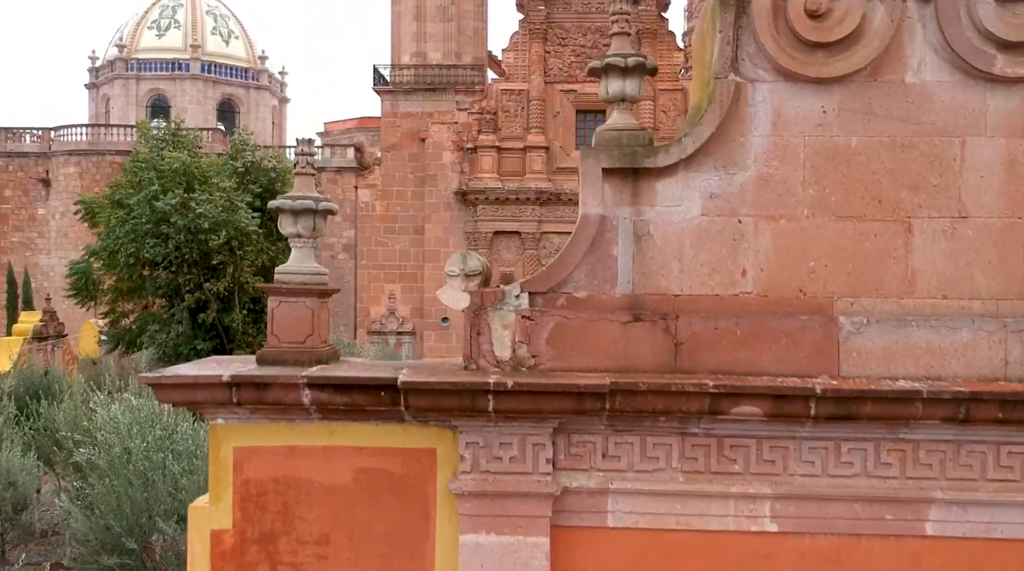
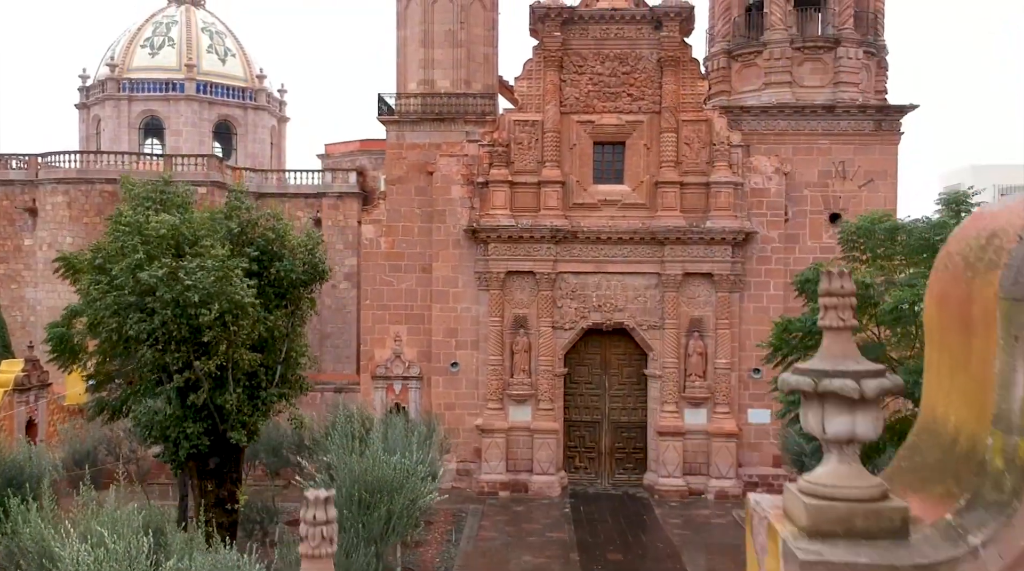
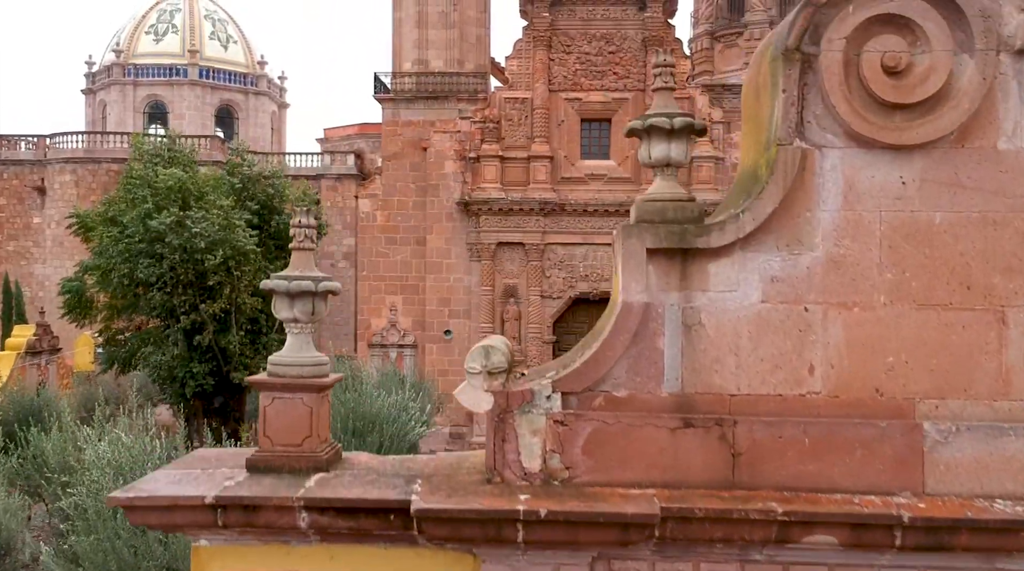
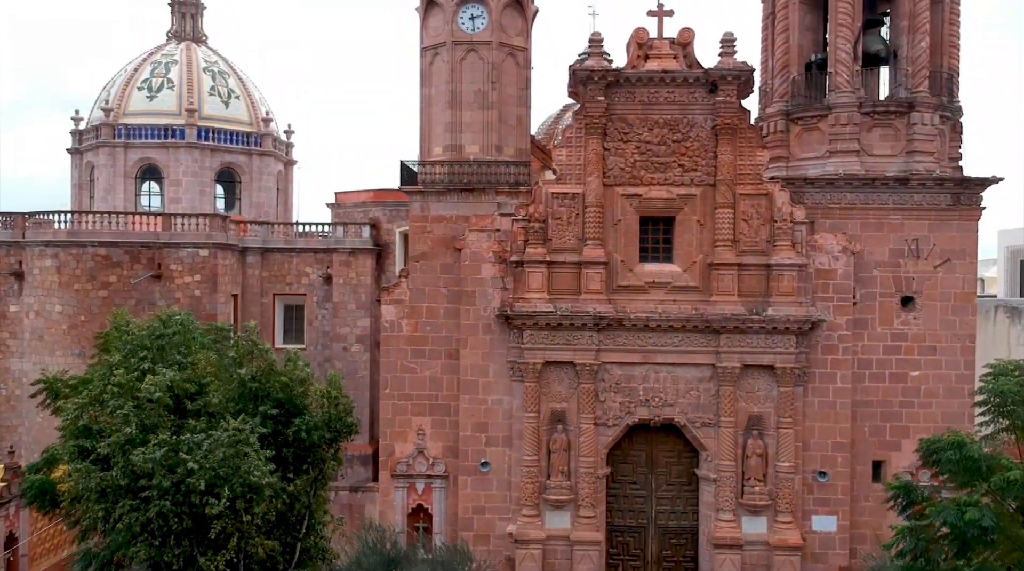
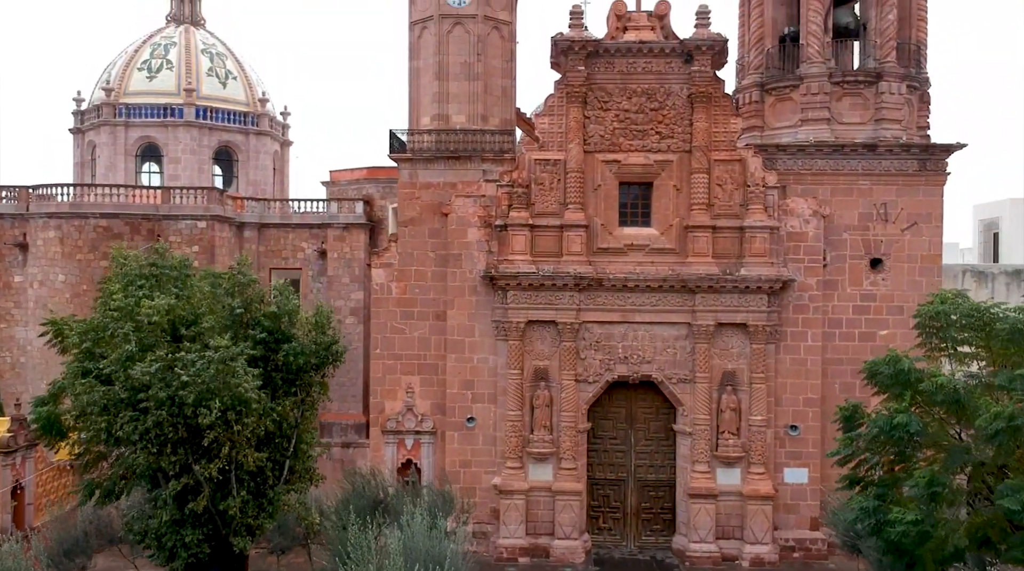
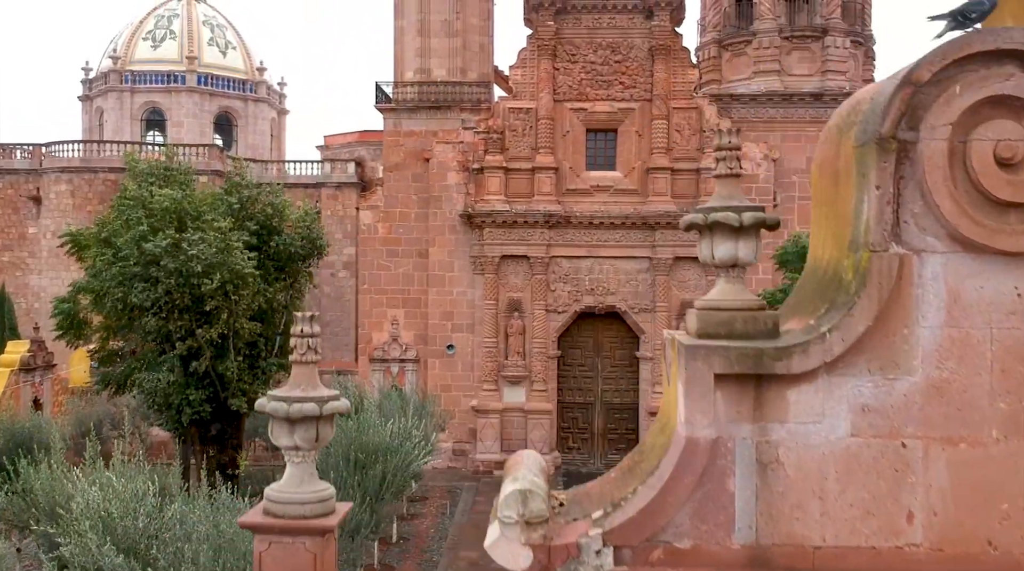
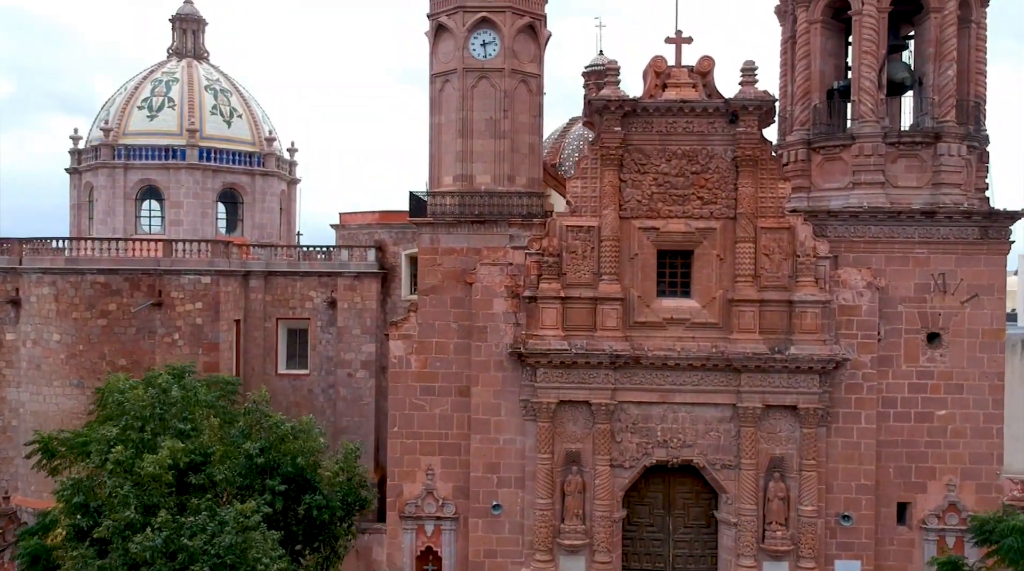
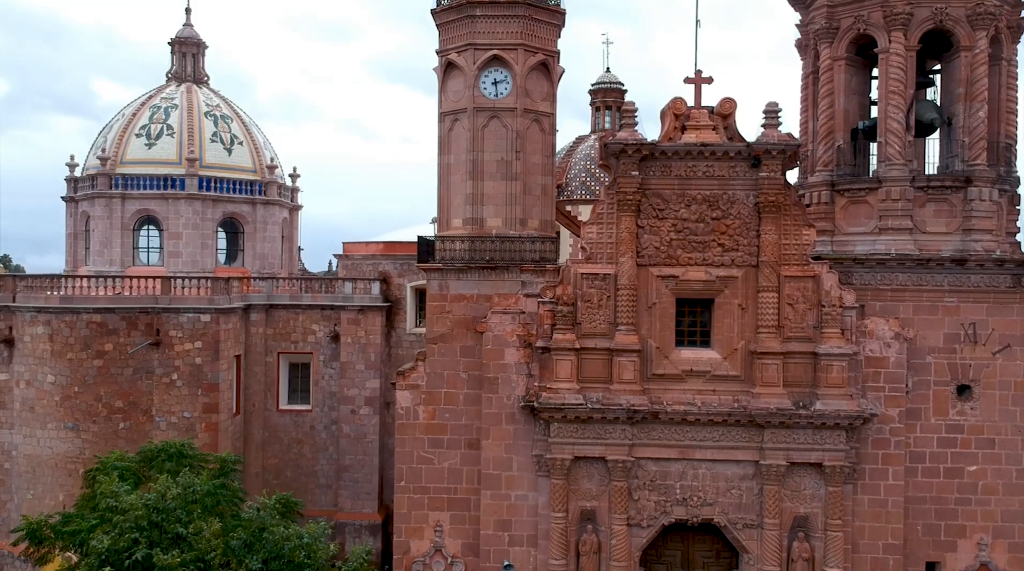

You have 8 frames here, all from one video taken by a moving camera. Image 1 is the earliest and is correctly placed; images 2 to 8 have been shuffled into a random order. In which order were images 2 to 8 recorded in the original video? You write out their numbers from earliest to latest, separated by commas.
3, 6, 2, 5, 4, 7, 8
